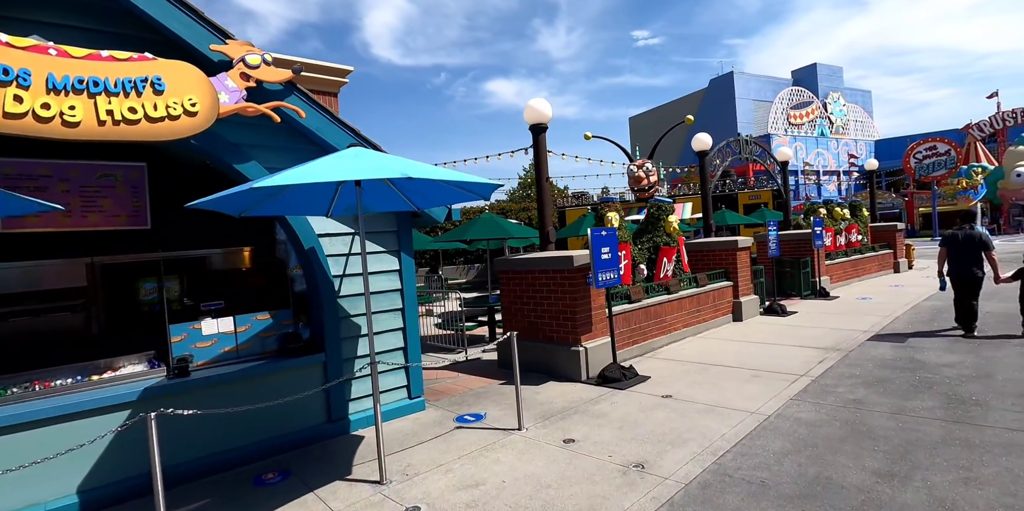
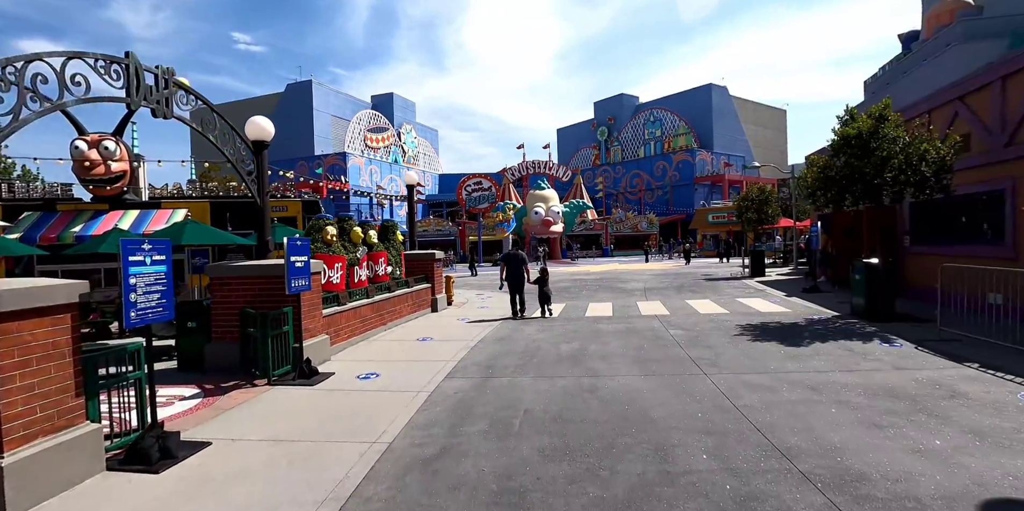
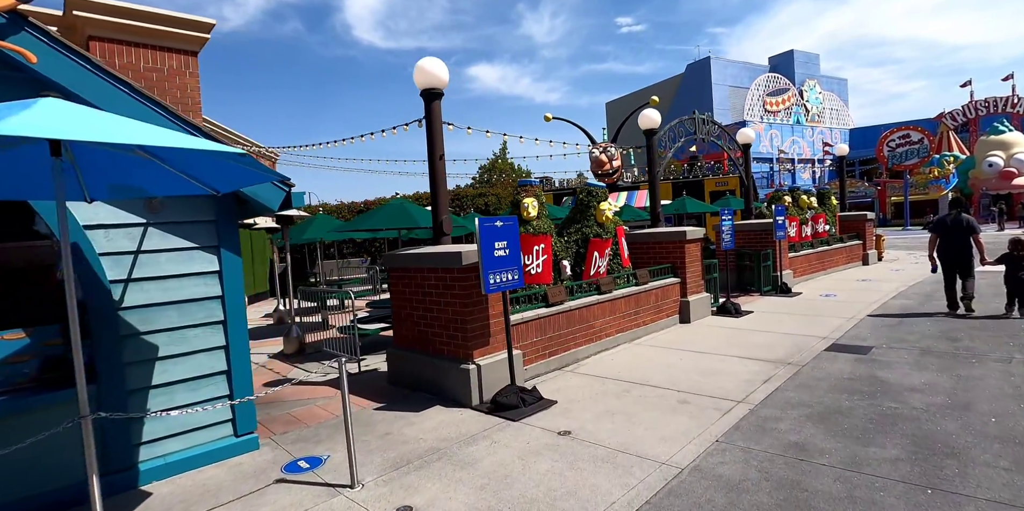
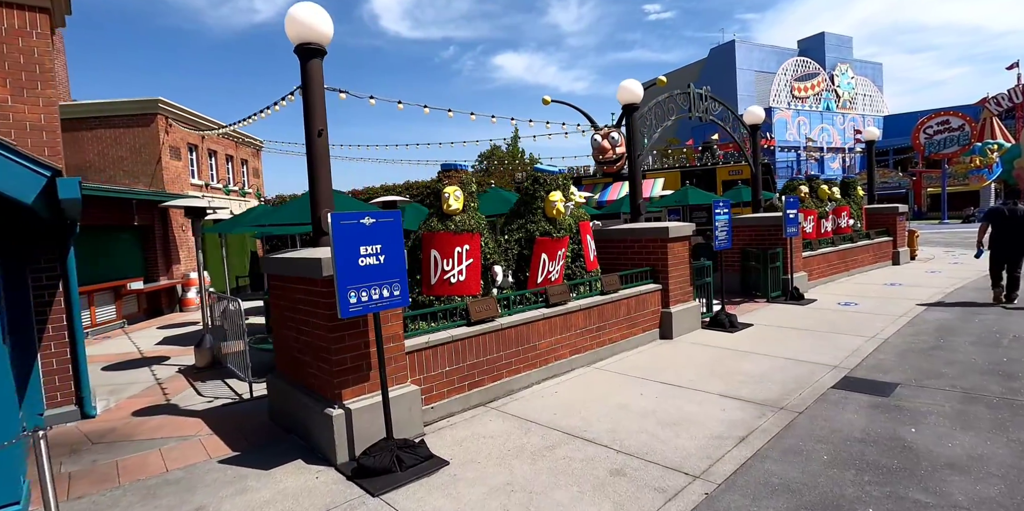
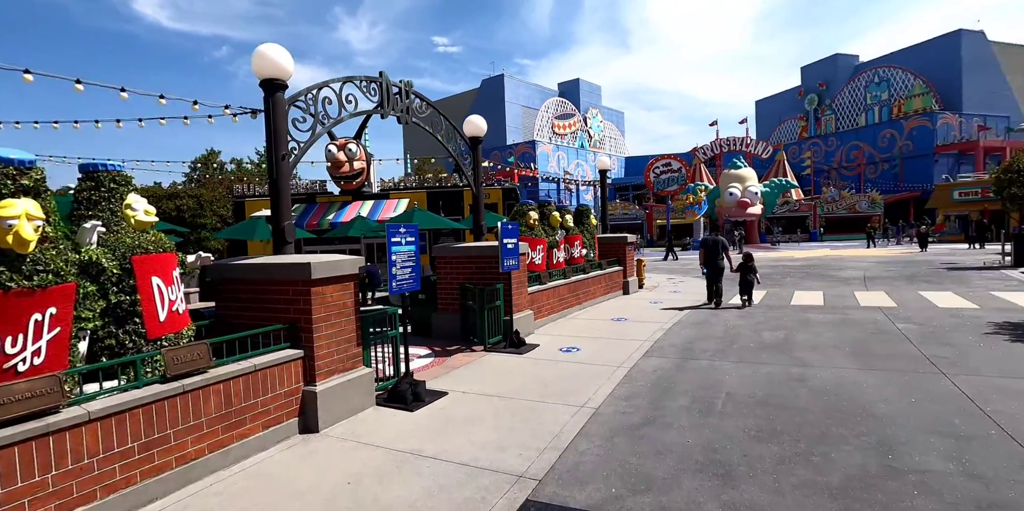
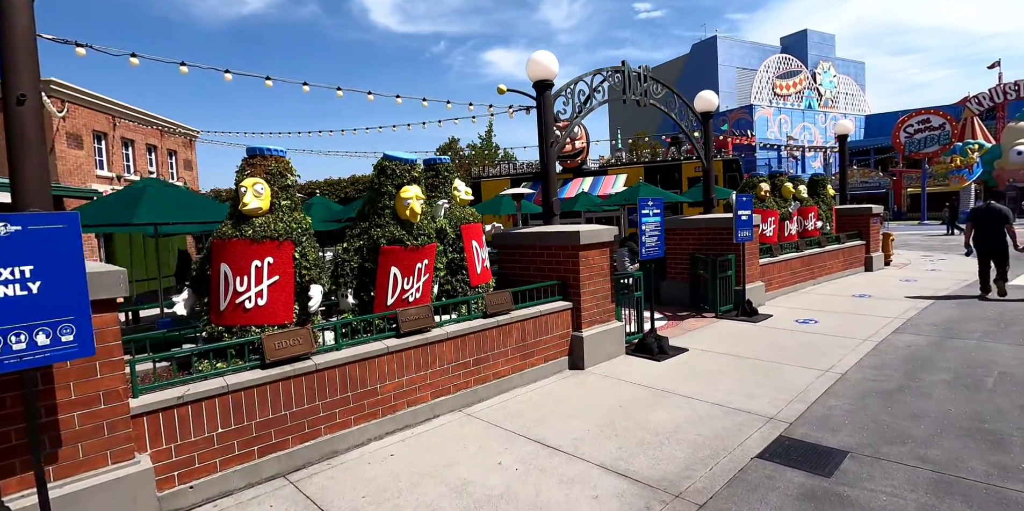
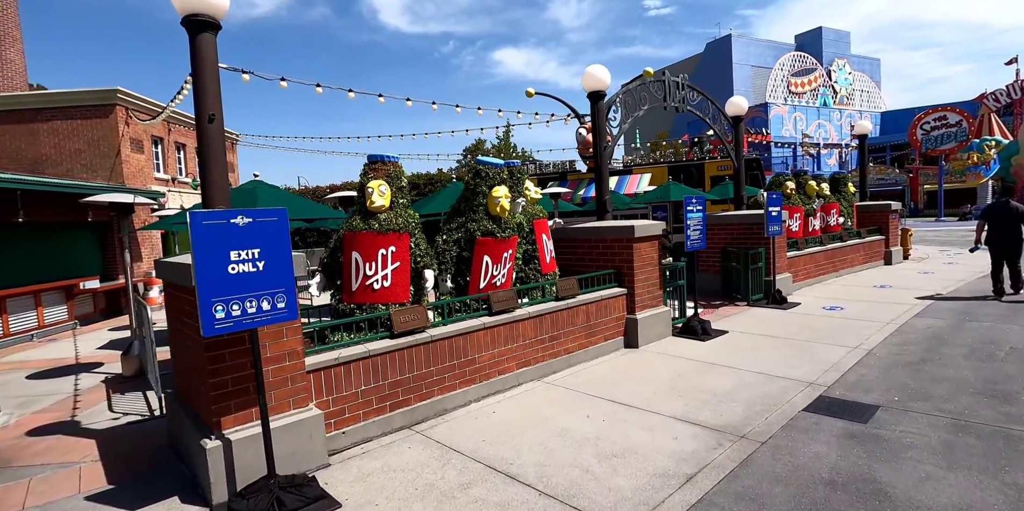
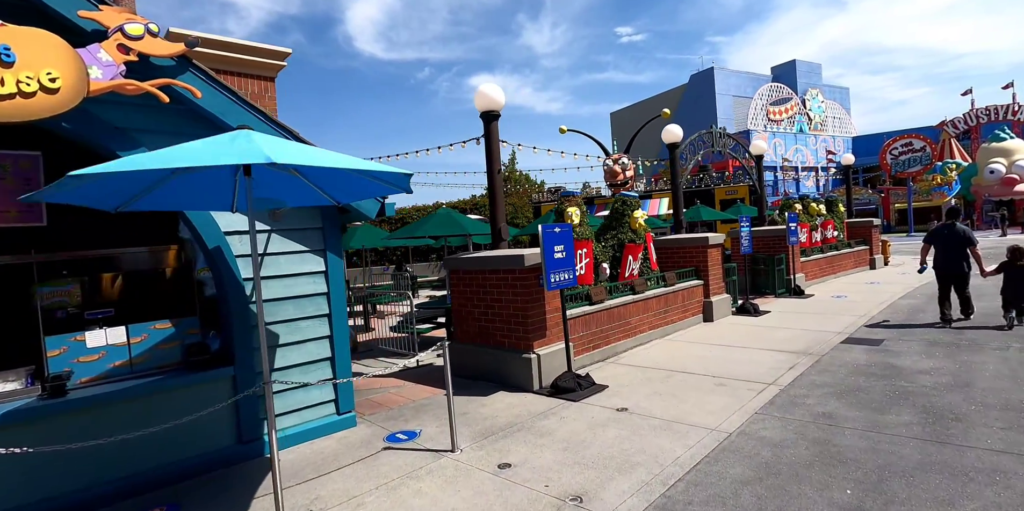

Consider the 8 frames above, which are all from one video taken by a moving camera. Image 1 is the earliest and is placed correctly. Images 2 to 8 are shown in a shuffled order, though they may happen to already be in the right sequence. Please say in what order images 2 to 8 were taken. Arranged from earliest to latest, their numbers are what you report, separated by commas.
8, 3, 4, 7, 6, 5, 2
